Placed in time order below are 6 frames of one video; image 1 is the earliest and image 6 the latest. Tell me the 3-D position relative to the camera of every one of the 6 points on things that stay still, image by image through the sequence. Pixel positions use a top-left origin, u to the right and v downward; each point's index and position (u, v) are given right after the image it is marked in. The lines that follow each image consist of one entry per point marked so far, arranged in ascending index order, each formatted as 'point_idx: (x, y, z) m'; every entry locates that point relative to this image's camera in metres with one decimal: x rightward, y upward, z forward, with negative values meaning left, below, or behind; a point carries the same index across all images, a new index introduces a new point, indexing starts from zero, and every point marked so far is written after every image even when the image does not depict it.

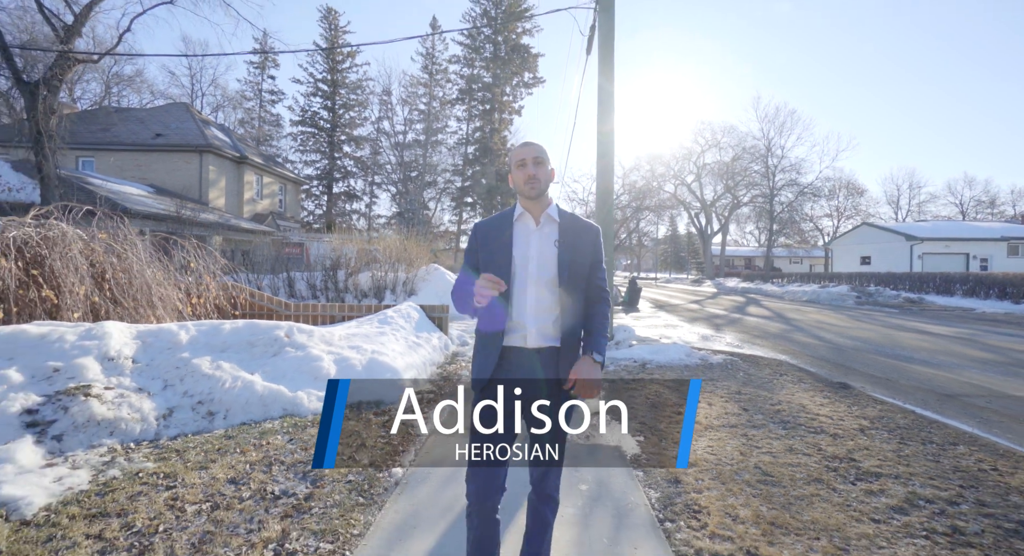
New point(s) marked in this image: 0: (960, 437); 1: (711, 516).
0: (+3.8, -1.4, +4.2) m
1: (+1.1, -1.4, +2.8) m
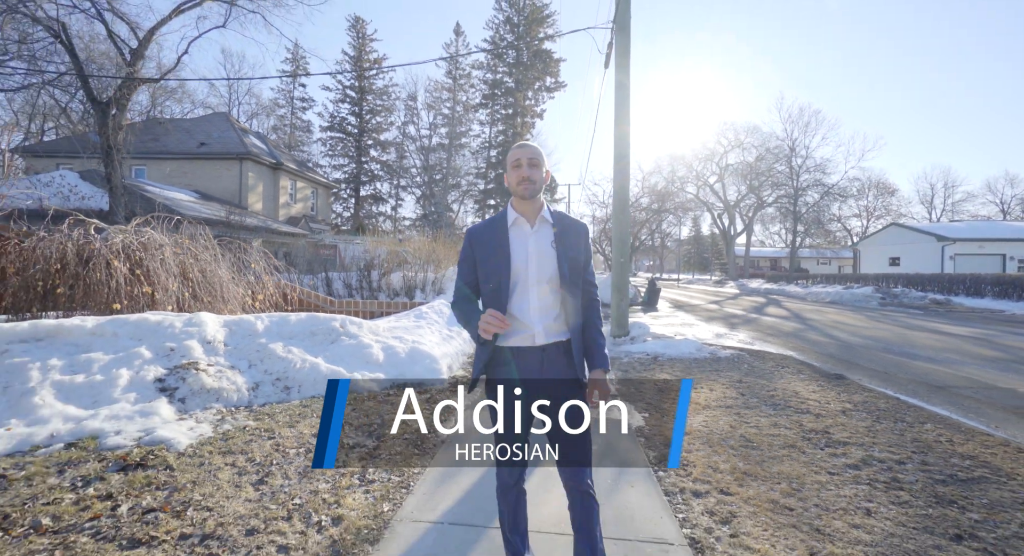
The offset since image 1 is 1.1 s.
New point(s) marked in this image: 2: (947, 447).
0: (+4.1, -1.3, +4.7) m
1: (+1.3, -1.3, +3.5) m
2: (+3.5, -1.3, +3.9) m
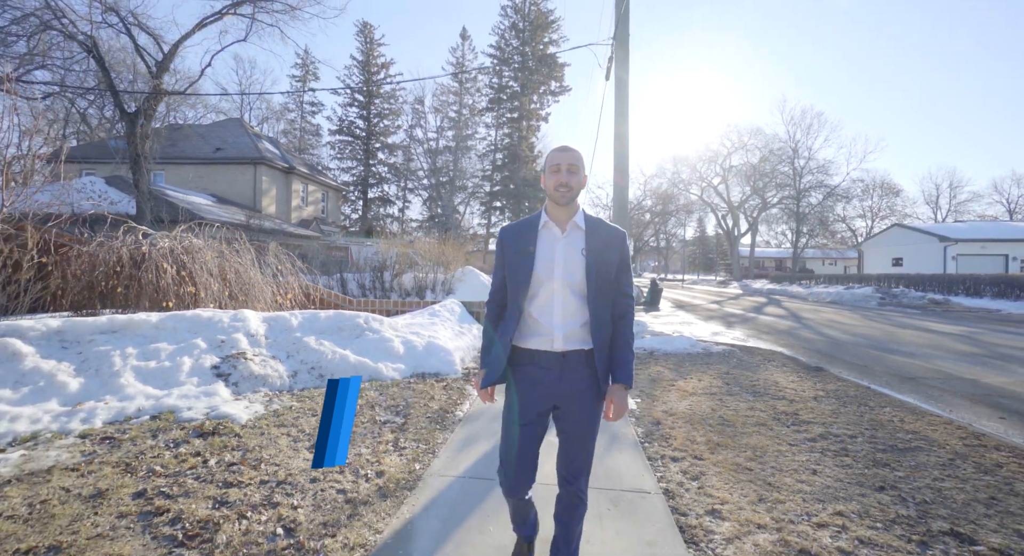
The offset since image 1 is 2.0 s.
0: (+4.1, -1.4, +5.3) m
1: (+1.4, -1.4, +4.1) m
2: (+3.5, -1.3, +4.5) m
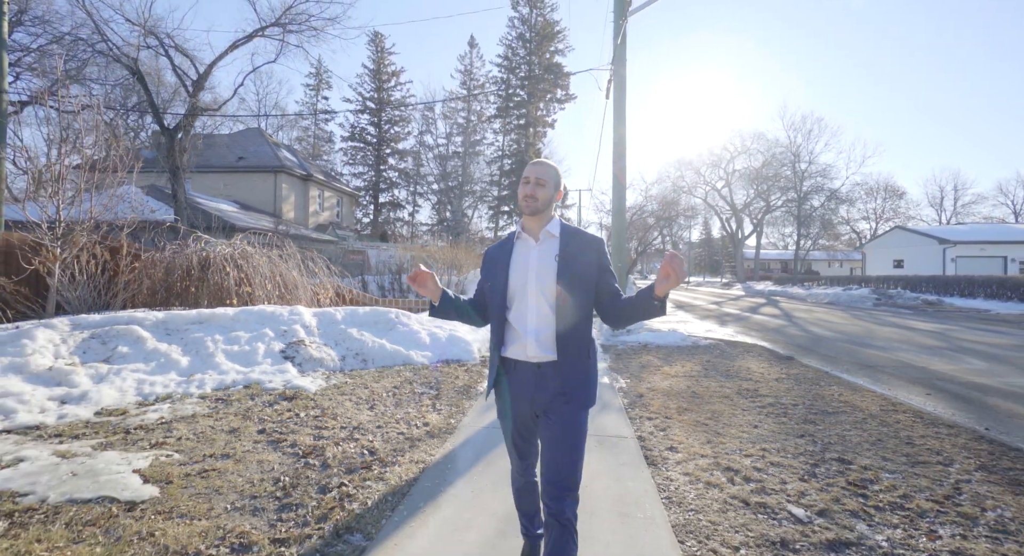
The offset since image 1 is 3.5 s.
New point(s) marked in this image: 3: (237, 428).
0: (+4.3, -1.4, +6.3) m
1: (+1.5, -1.4, +5.2) m
2: (+3.7, -1.4, +5.5) m
3: (-2.2, -1.2, +3.8) m
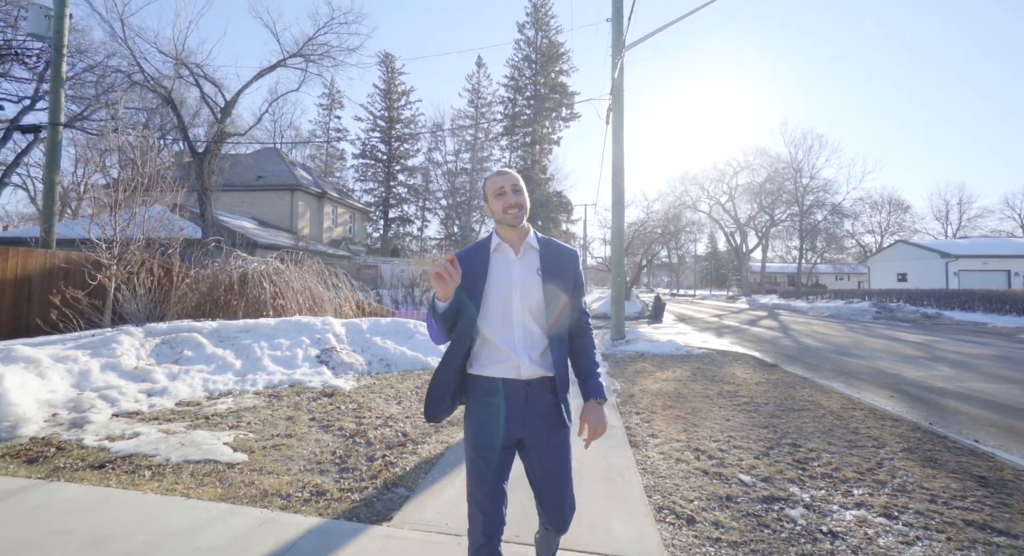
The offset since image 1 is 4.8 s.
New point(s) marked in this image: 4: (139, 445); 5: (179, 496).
0: (+4.4, -1.6, +7.1) m
1: (+1.6, -1.5, +5.9) m
2: (+3.8, -1.5, +6.3) m
3: (-2.1, -1.3, +4.6) m
4: (-2.7, -1.2, +3.5) m
5: (-2.0, -1.3, +2.9) m
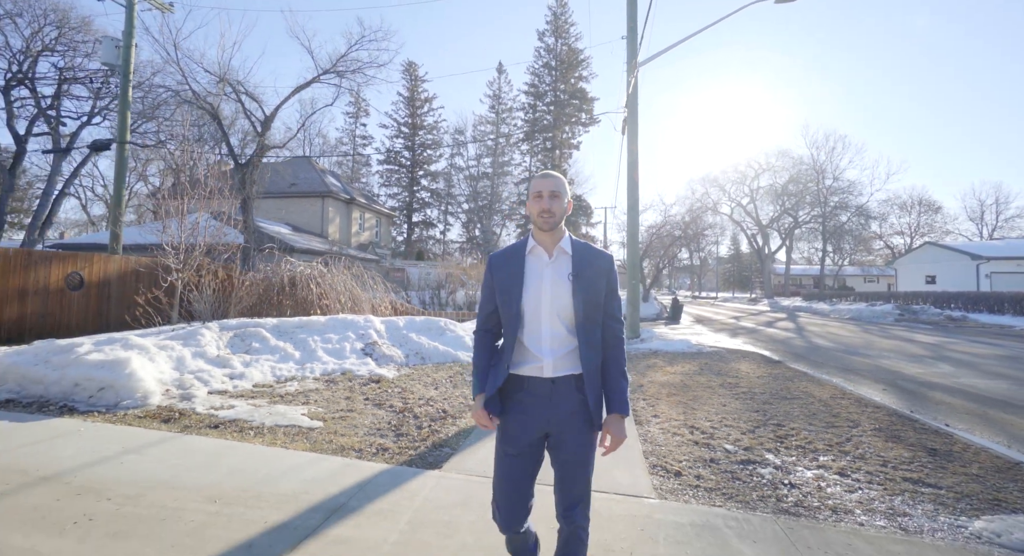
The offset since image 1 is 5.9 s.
0: (+4.7, -1.6, +7.7) m
1: (+1.9, -1.6, +6.7) m
2: (+4.1, -1.6, +6.9) m
3: (-1.8, -1.3, +5.5) m
4: (-2.5, -1.2, +4.4) m
5: (-1.8, -1.3, +3.8) m
